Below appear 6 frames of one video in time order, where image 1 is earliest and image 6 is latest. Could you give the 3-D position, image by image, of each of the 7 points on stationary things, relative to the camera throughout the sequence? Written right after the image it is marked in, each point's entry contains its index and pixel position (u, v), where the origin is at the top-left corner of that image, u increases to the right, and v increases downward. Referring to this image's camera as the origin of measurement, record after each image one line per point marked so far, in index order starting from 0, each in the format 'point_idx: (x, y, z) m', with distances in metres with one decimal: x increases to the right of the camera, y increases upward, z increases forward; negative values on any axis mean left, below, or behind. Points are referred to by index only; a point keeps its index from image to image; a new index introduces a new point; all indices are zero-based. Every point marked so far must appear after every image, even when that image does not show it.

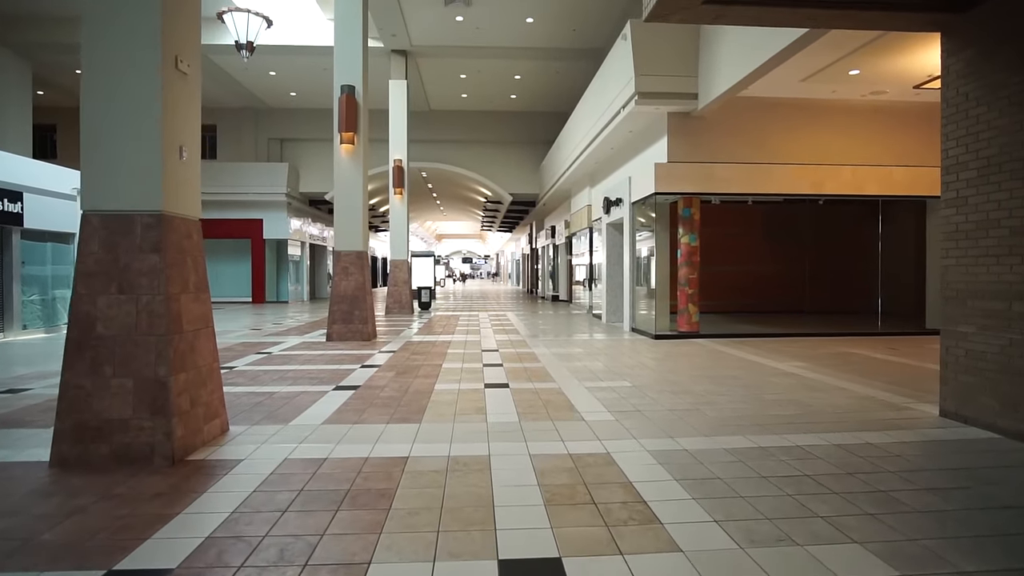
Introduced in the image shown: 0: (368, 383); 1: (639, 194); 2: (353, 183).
0: (-1.7, -1.1, +6.7) m
1: (+2.8, +2.0, +12.2) m
2: (-3.1, +2.0, +11.1) m
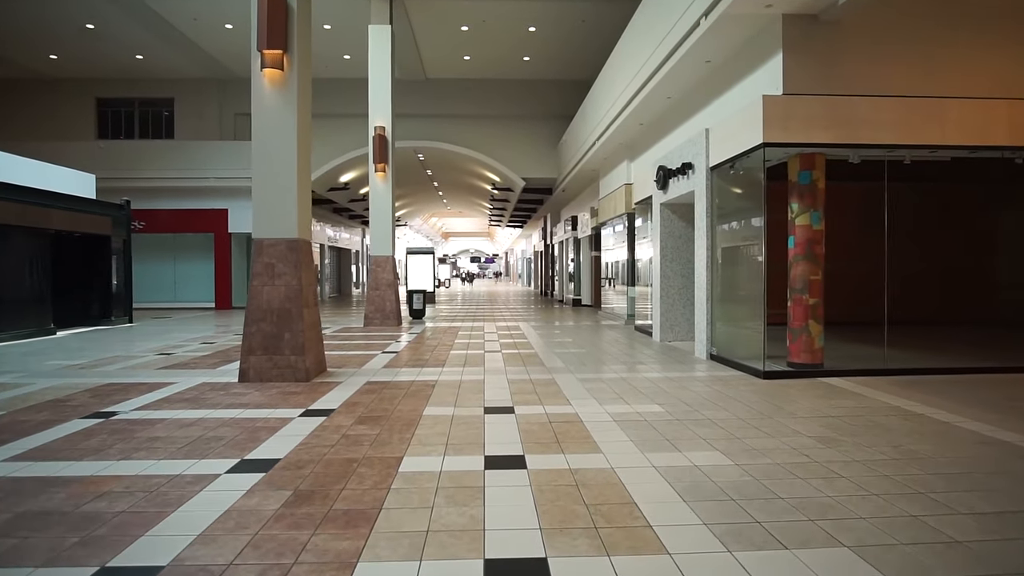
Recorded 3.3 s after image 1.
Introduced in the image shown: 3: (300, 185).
0: (-1.5, -1.3, +2.6) m
1: (+3.1, +1.9, +8.1) m
2: (-2.9, +1.9, +7.0) m
3: (-2.7, +1.3, +7.1) m
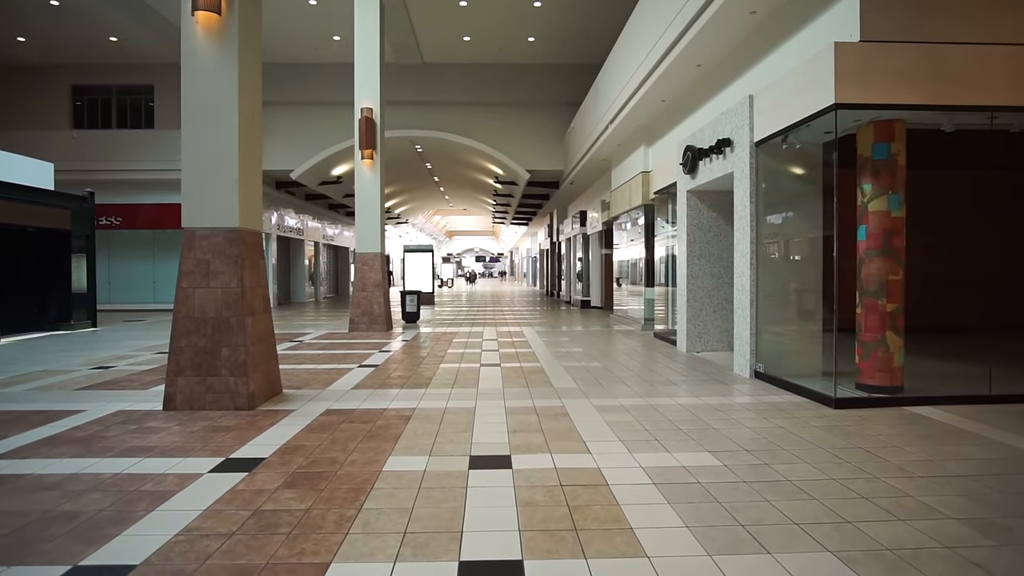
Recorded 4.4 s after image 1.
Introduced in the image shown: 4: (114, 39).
0: (-1.6, -1.3, +1.1) m
1: (+3.1, +1.9, +6.5) m
2: (-2.9, +1.9, +5.6) m
3: (-2.7, +1.2, +5.7) m
4: (-12.7, +7.9, +17.9) m
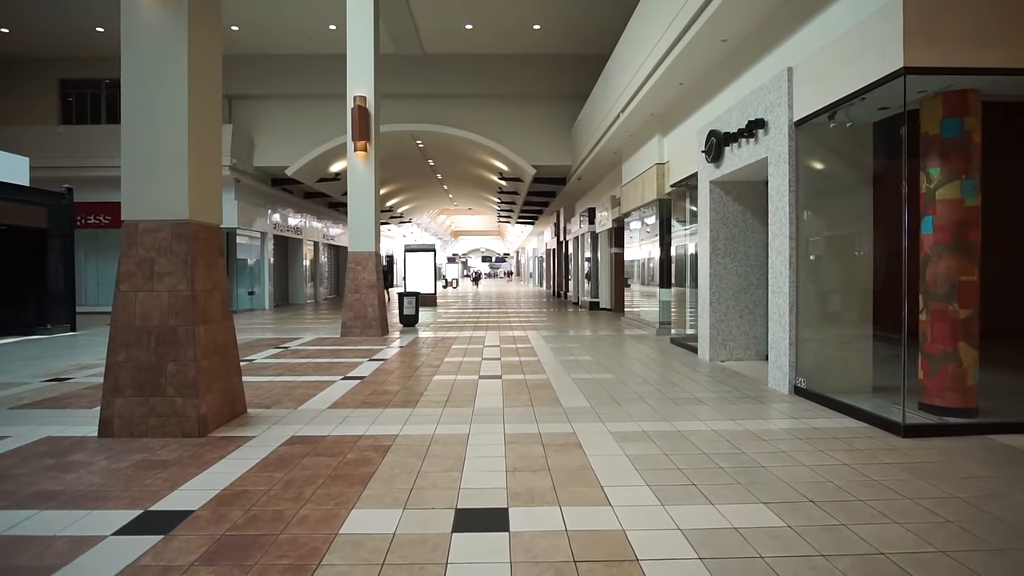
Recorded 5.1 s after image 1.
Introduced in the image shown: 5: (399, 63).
0: (-1.6, -1.3, +0.3) m
1: (+3.1, +1.9, +5.6) m
2: (-2.9, +1.9, +4.7) m
3: (-2.7, +1.2, +4.8) m
4: (-12.5, +7.9, +17.1) m
5: (-3.8, +7.6, +18.9) m
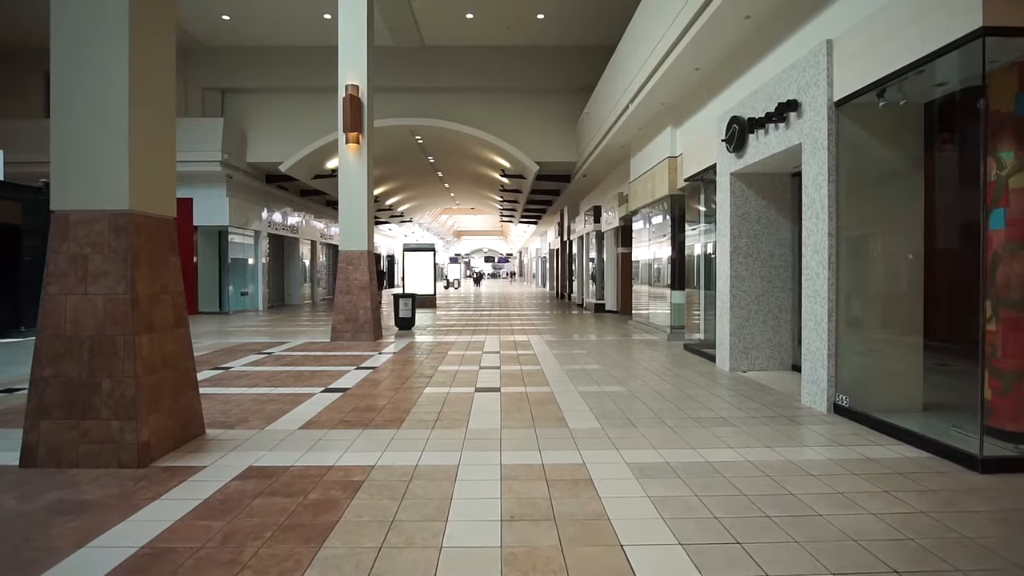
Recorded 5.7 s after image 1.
0: (-1.7, -1.3, -0.5) m
1: (+3.1, +1.9, +4.9) m
2: (-2.9, +1.8, +4.0) m
3: (-2.7, +1.2, +4.1) m
4: (-12.4, +7.9, +16.5) m
5: (-3.7, +7.5, +18.2) m
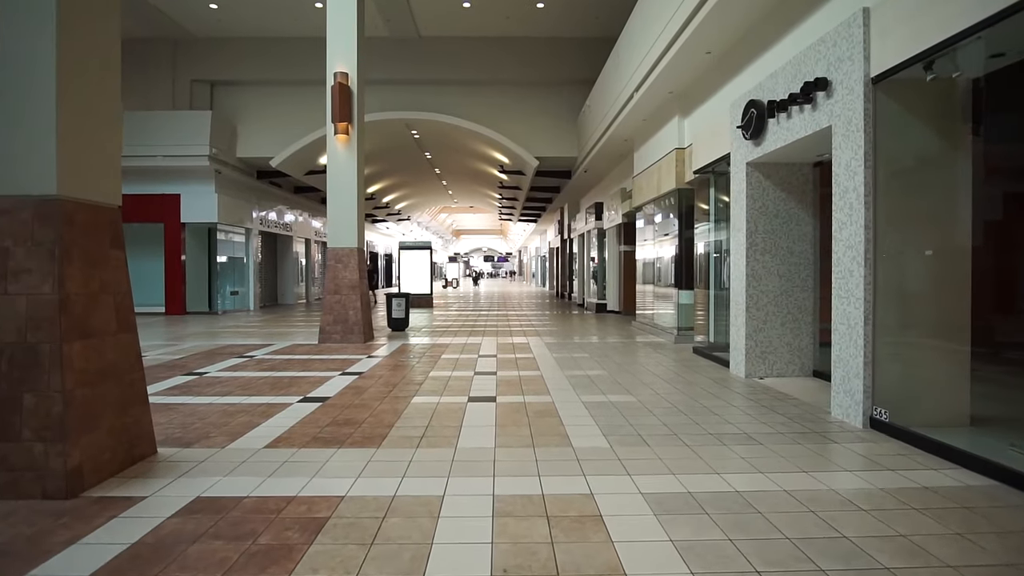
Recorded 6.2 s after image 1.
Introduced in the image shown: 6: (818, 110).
0: (-1.7, -1.3, -1.0) m
1: (+3.0, +1.9, +4.3) m
2: (-2.9, +1.8, +3.4) m
3: (-2.7, +1.2, +3.5) m
4: (-12.5, +7.9, +15.9) m
5: (-3.7, +7.5, +17.6) m
6: (+2.9, +1.7, +5.4) m
